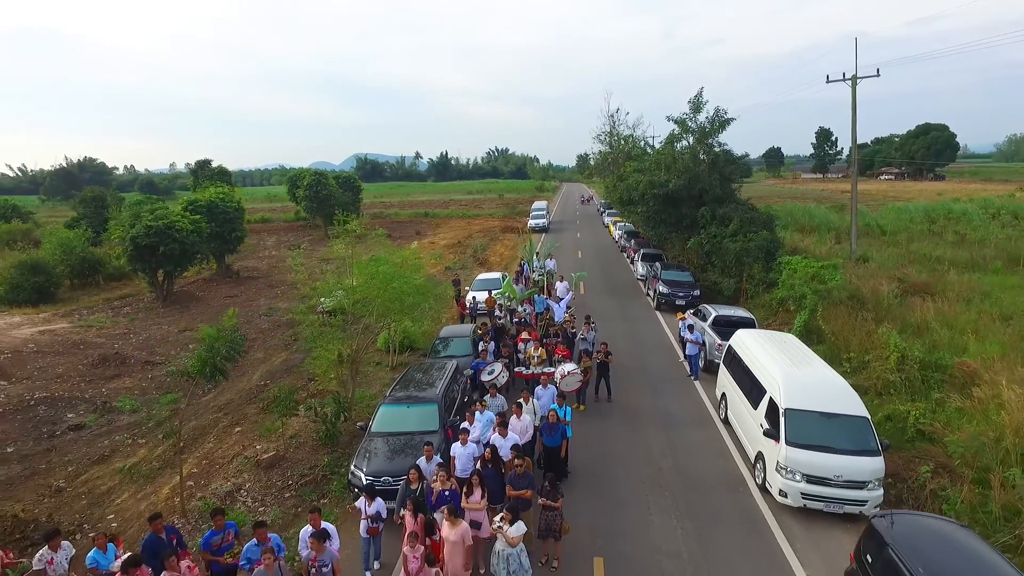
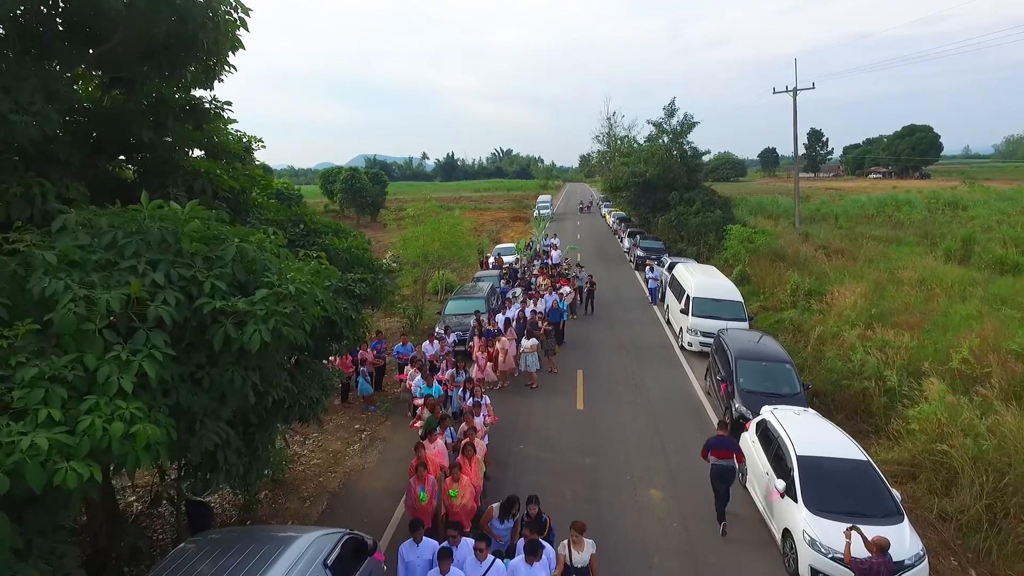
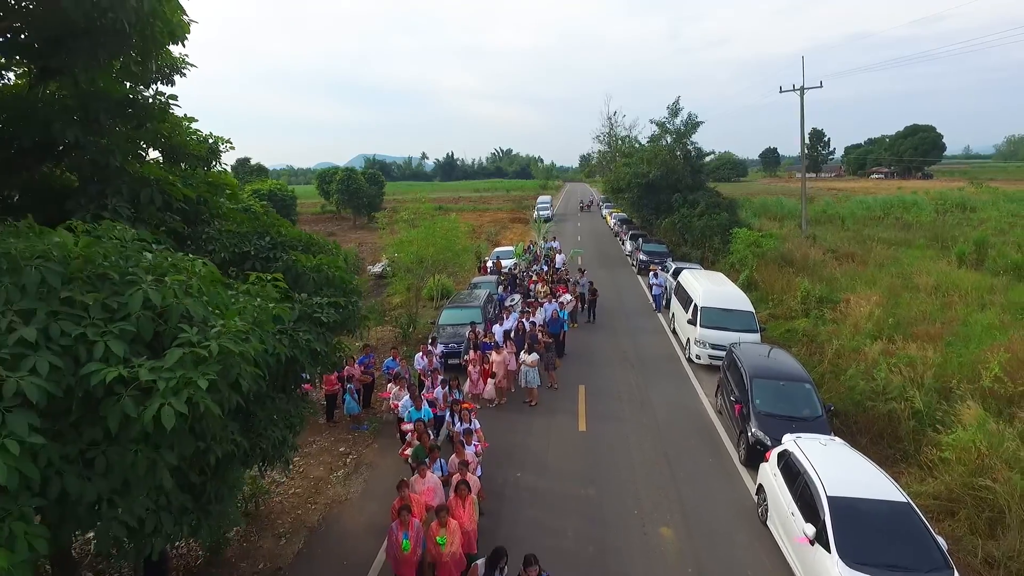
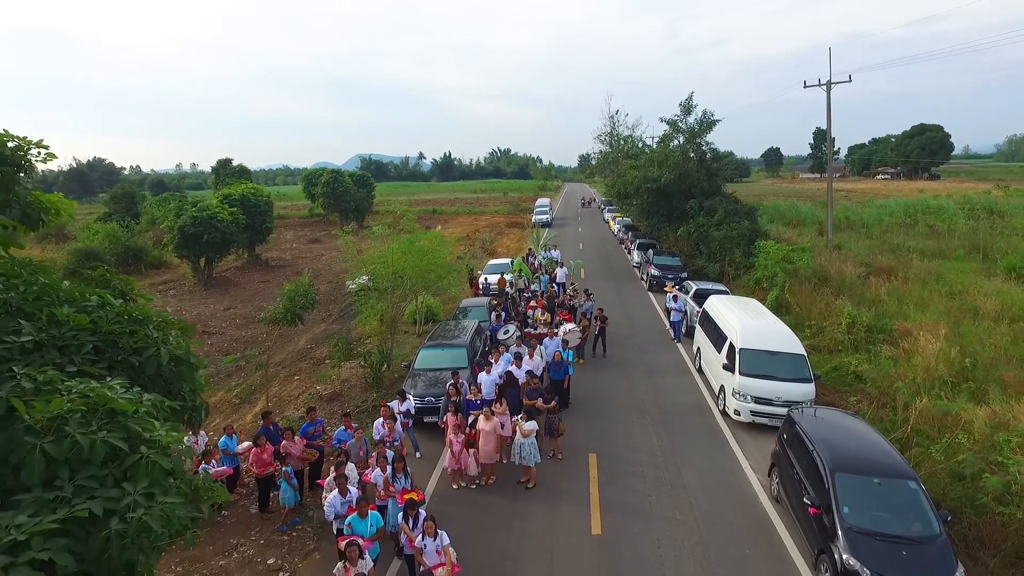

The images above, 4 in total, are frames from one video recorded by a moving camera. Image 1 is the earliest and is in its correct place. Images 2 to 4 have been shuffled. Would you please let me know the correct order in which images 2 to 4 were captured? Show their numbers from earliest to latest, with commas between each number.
4, 3, 2
